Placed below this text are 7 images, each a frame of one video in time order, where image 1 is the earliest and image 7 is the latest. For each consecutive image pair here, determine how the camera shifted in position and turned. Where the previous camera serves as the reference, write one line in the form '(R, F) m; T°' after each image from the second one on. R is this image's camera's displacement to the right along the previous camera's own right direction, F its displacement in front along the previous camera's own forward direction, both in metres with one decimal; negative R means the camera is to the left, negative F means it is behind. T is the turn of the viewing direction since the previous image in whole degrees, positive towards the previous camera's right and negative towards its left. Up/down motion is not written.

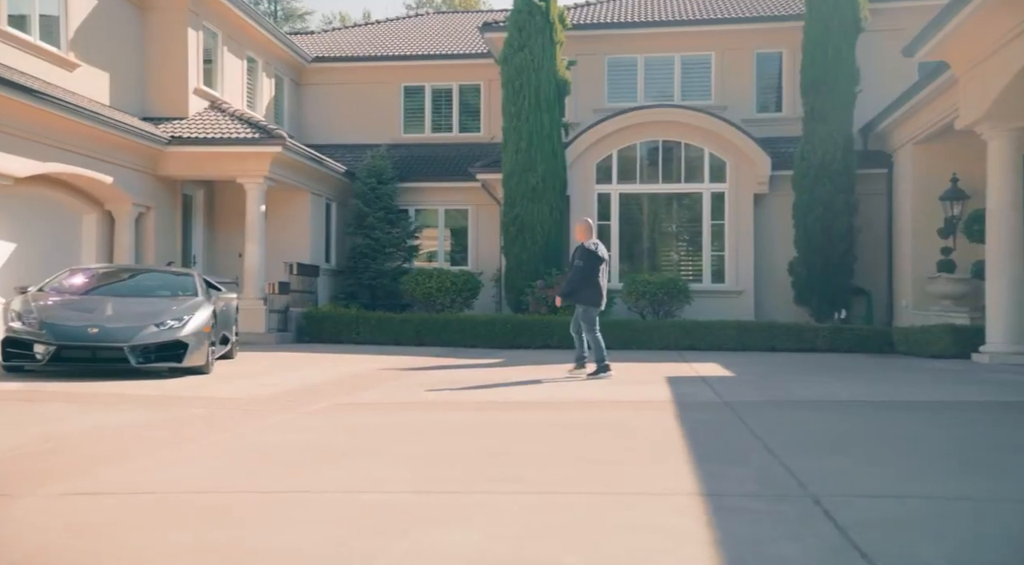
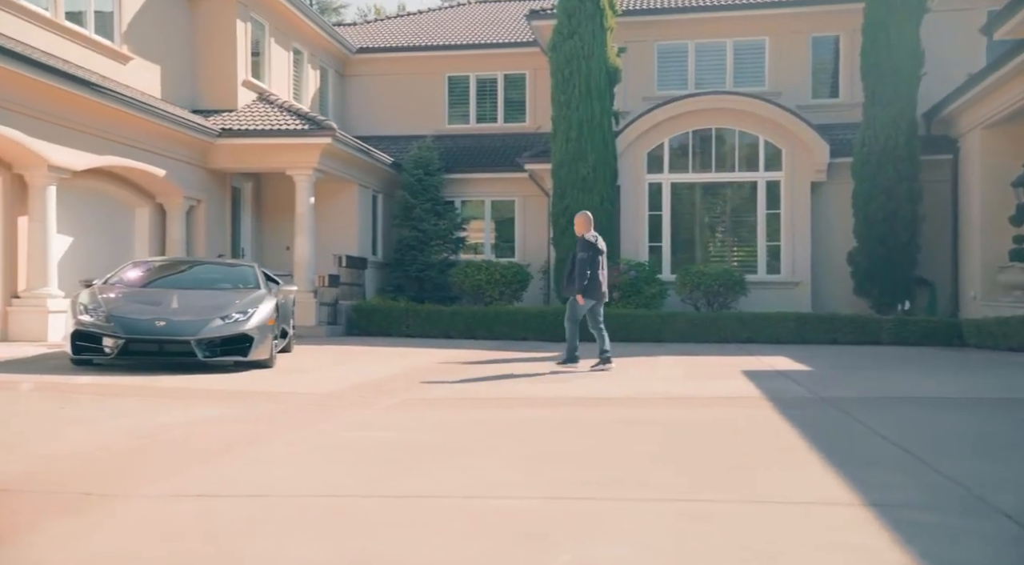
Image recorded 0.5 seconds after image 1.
(-0.3, +0.2) m; -2°
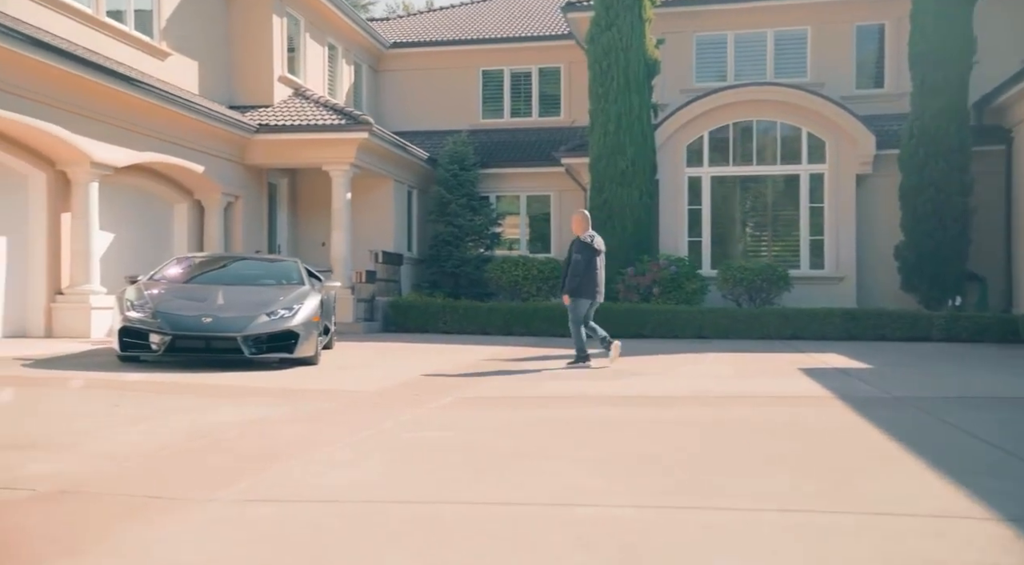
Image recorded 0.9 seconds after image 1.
(-0.2, +0.2) m; -2°
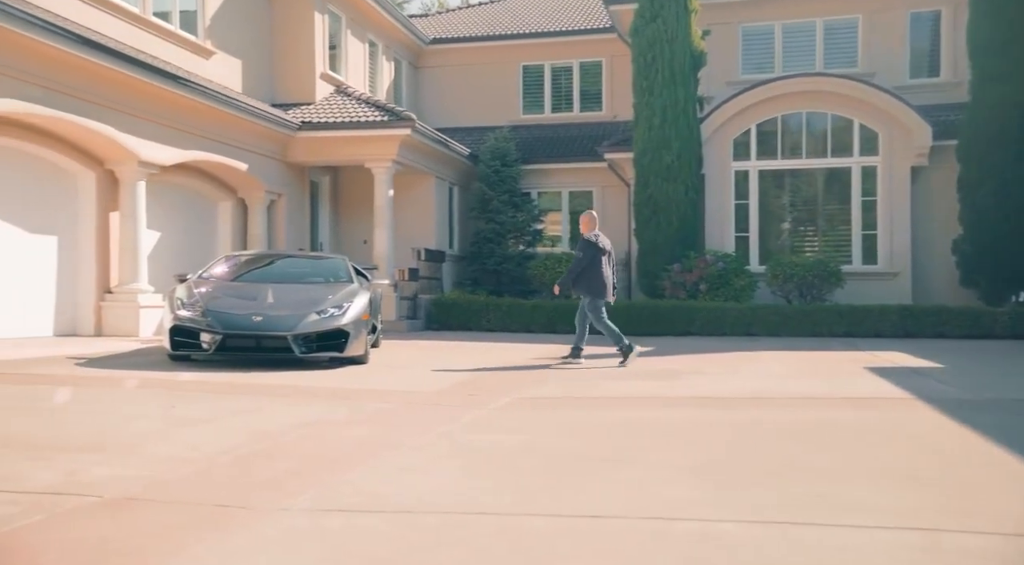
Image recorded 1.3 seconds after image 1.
(-0.2, +0.2) m; -2°
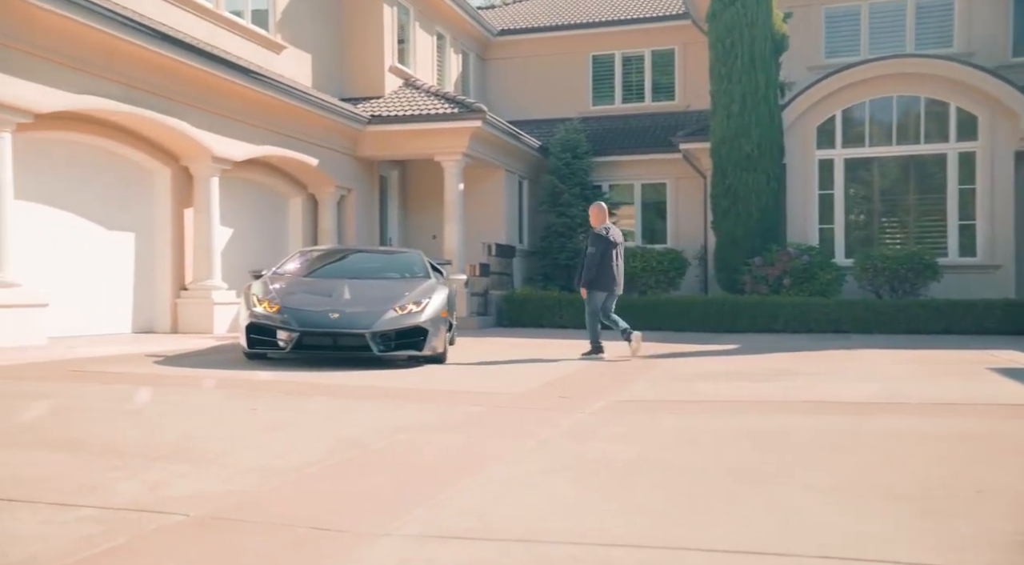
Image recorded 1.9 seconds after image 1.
(-0.2, +0.4) m; -3°
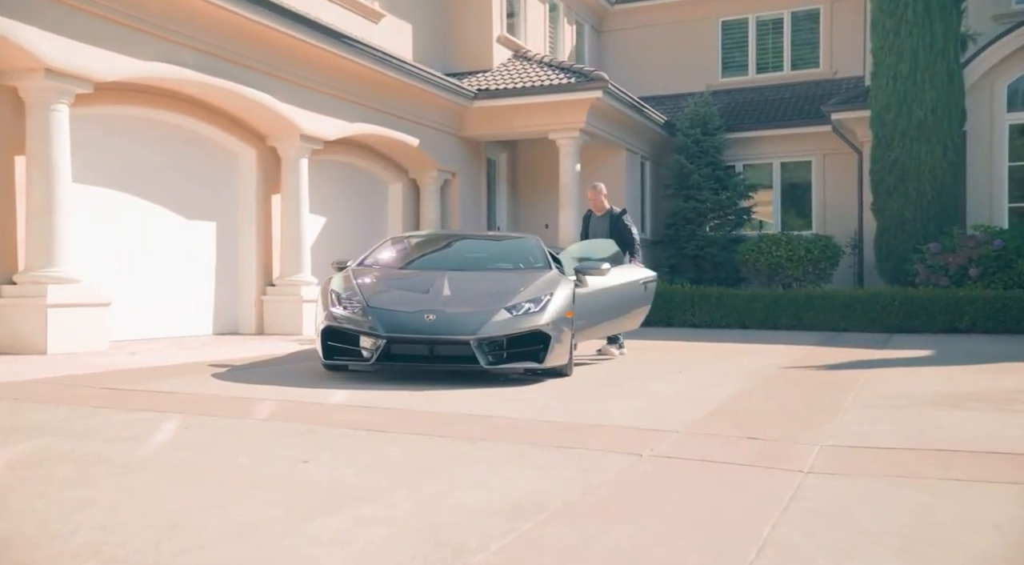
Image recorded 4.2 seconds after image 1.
(-0.3, +2.0) m; -6°
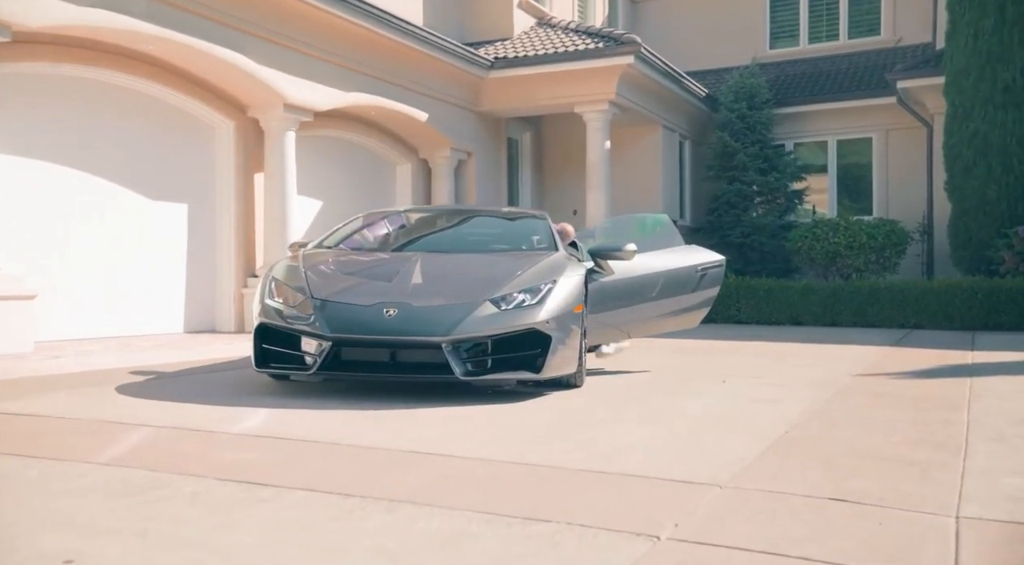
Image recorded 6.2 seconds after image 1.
(+0.3, +1.7) m; -2°
